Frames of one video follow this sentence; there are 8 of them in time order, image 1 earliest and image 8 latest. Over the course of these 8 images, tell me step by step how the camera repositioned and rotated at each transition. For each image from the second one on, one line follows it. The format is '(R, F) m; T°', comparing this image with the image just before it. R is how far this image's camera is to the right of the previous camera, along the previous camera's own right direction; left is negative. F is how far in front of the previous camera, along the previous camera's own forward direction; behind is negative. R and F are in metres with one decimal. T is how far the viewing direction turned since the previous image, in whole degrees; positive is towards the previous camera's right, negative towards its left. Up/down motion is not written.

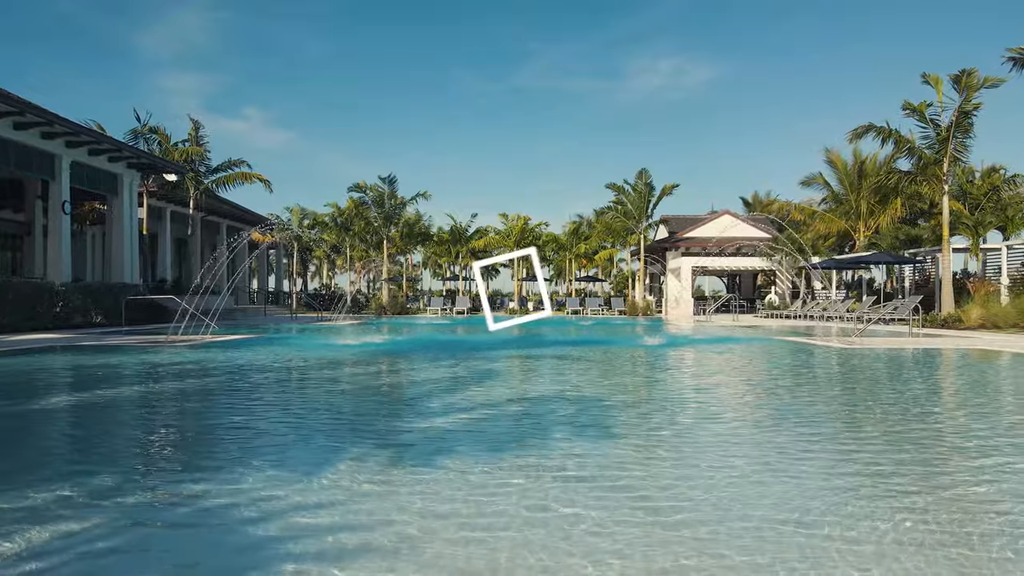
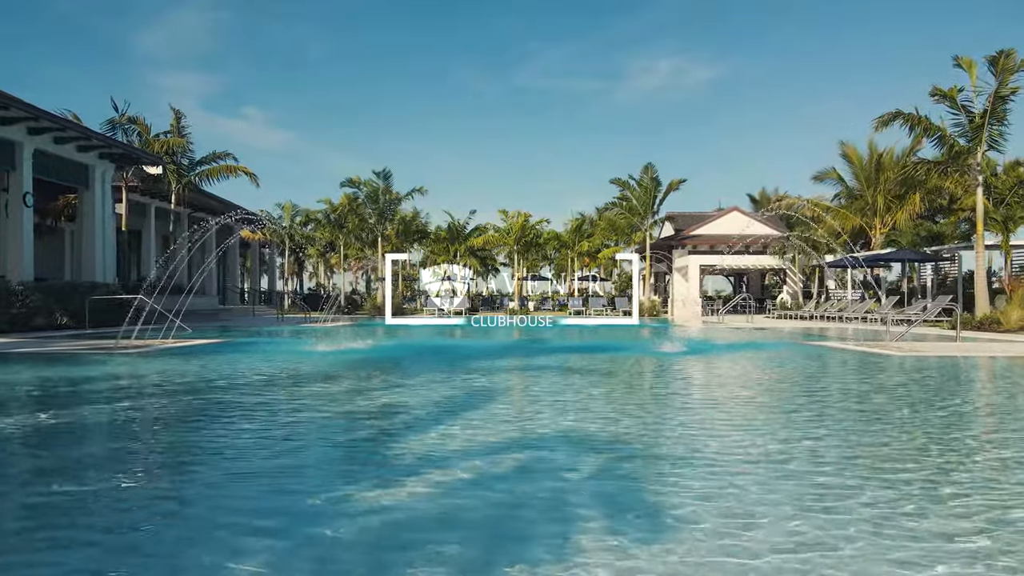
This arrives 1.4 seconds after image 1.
(0.0, +1.5) m; 0°
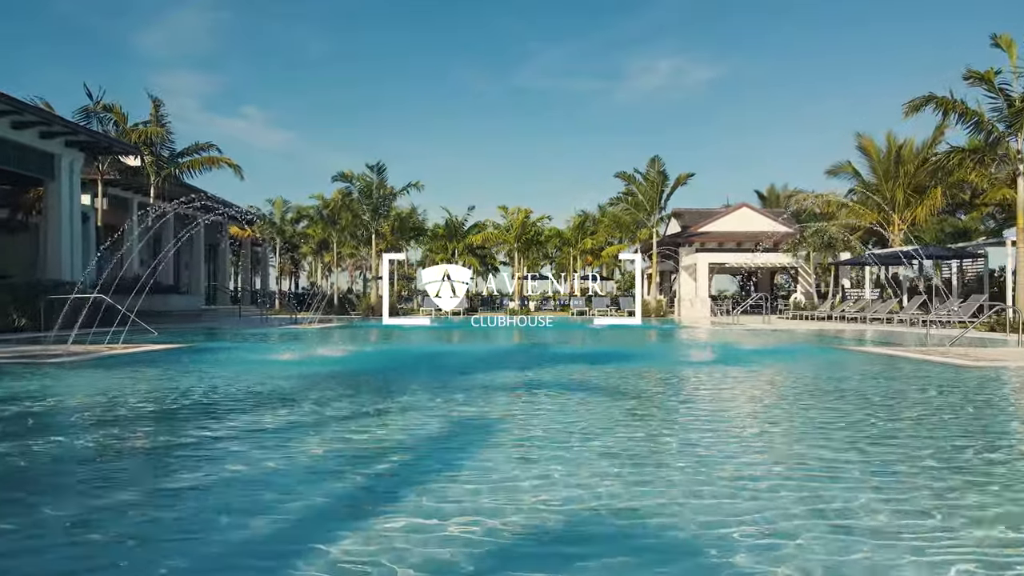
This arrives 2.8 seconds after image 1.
(0.0, +1.6) m; 0°
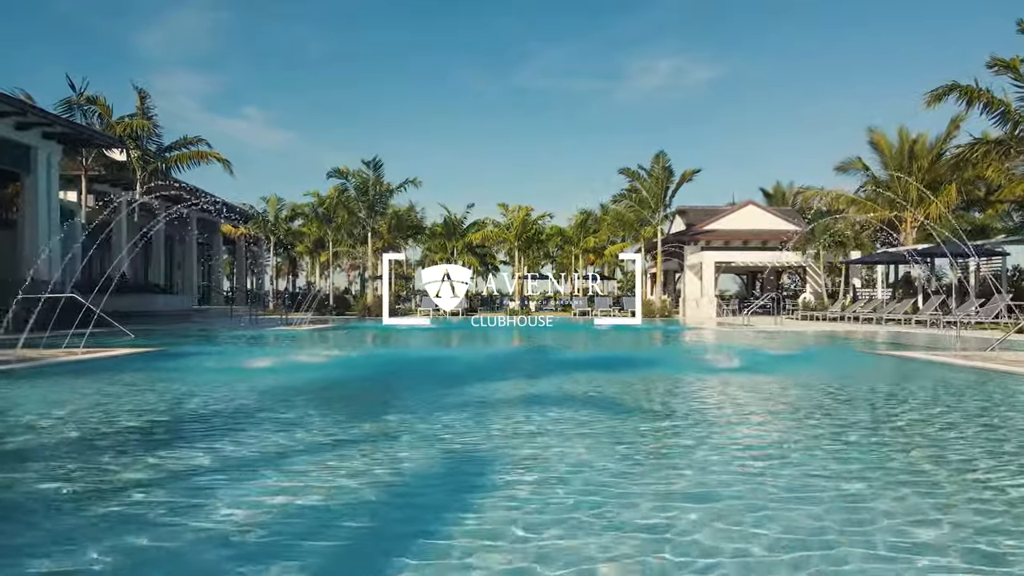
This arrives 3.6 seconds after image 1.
(0.0, +1.0) m; 0°
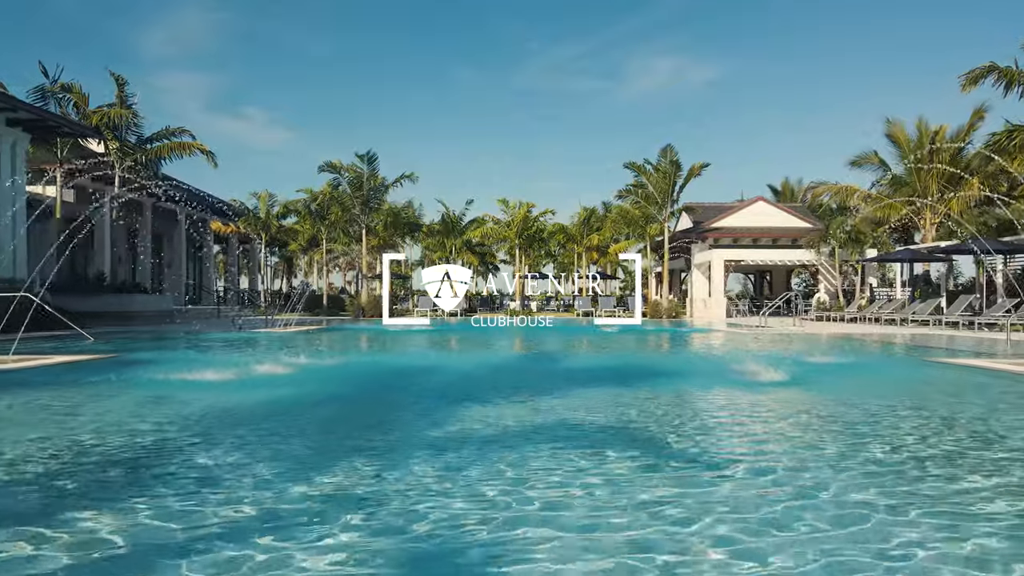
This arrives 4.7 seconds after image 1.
(0.0, +1.4) m; 0°
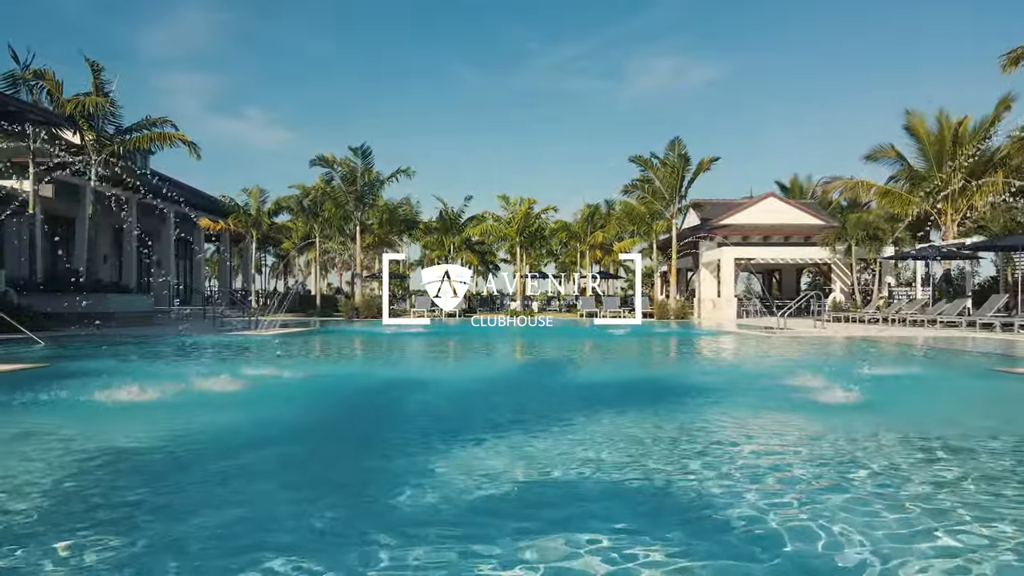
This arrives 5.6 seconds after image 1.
(0.0, +1.4) m; 0°
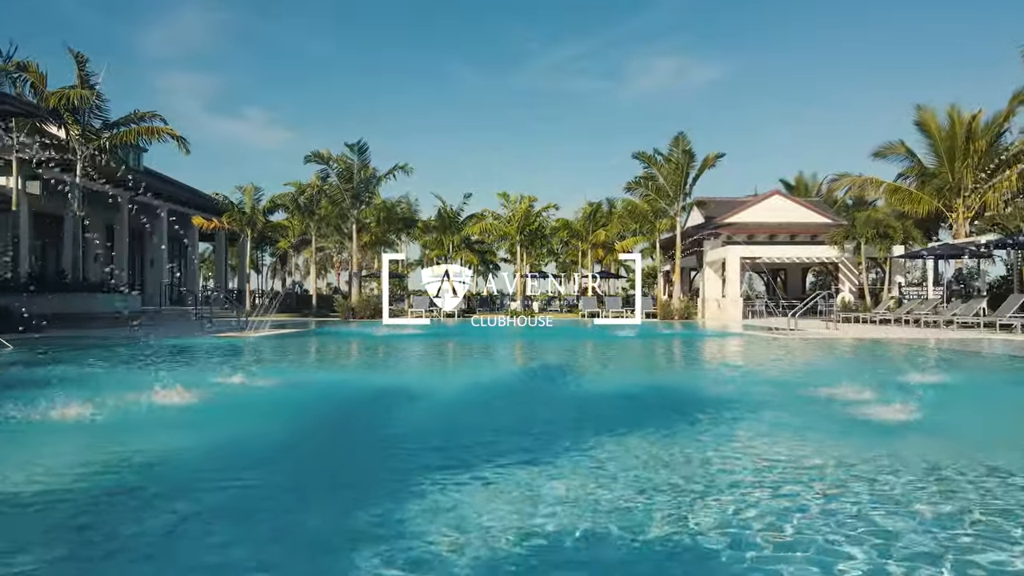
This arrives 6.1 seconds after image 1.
(0.0, +0.7) m; 0°
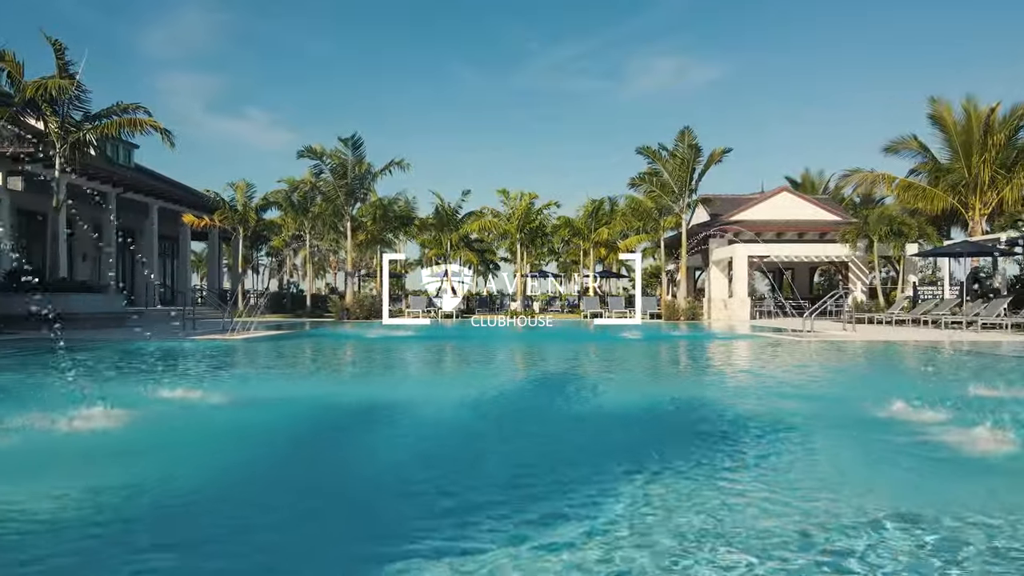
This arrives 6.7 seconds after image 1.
(0.0, +1.0) m; 0°
